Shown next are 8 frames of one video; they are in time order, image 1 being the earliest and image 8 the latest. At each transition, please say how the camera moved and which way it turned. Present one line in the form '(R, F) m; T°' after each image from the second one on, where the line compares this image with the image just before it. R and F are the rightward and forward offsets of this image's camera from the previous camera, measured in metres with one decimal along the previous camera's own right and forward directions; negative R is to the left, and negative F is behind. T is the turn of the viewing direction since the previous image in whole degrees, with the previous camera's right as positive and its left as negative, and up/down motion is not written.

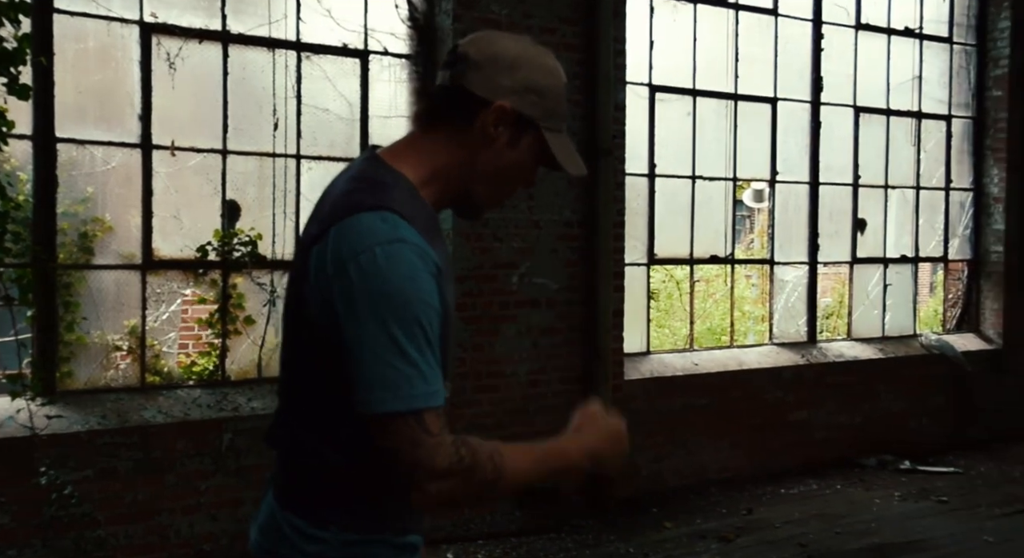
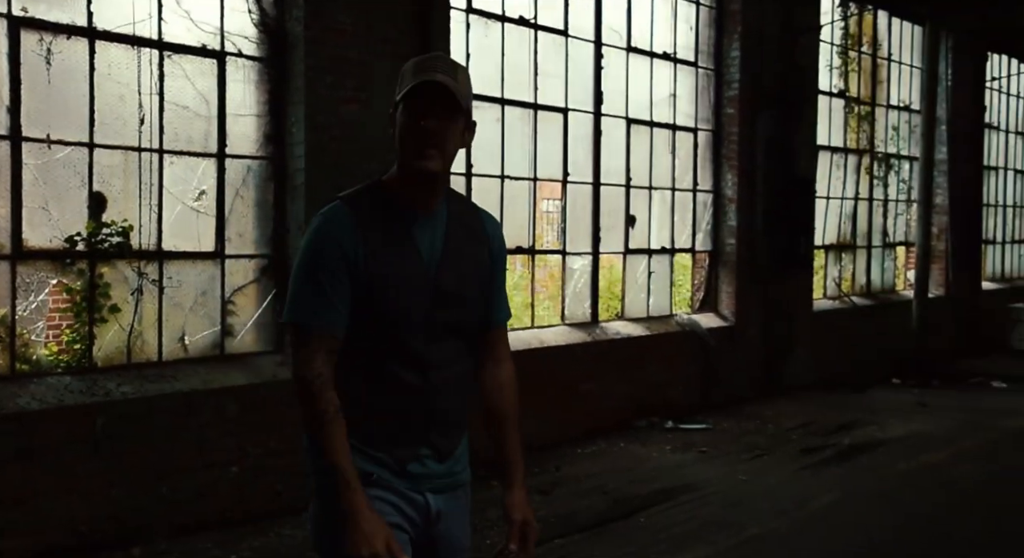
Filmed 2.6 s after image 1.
(-0.7, -0.5) m; +17°
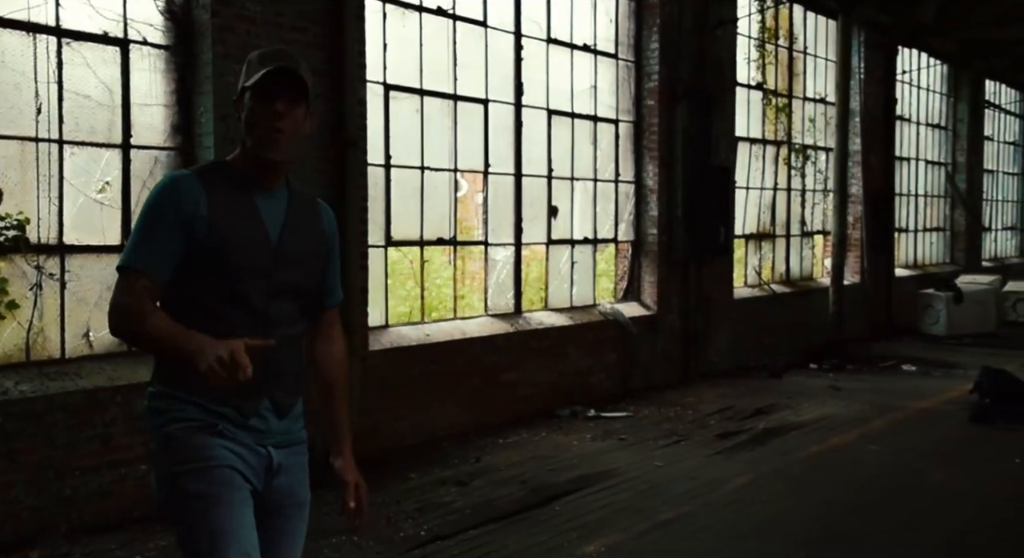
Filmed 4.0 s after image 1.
(+0.1, 0.0) m; +4°
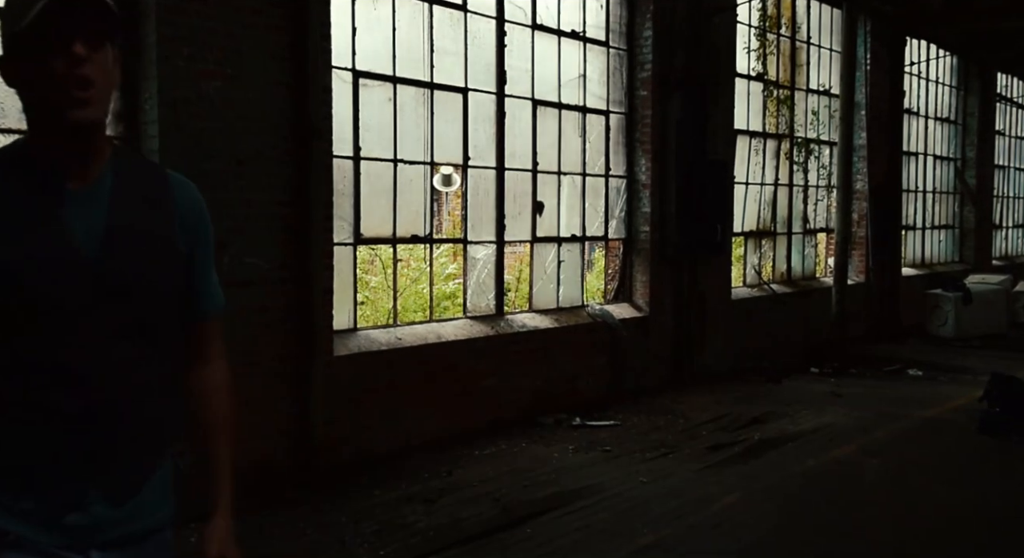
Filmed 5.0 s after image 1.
(+0.2, +0.4) m; 0°
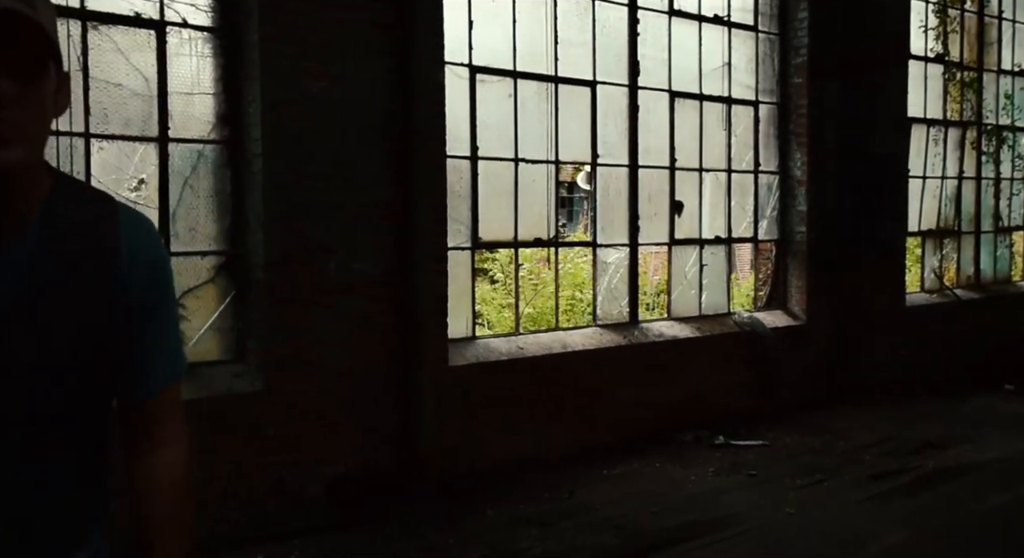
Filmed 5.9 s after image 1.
(+0.3, +0.4) m; -11°
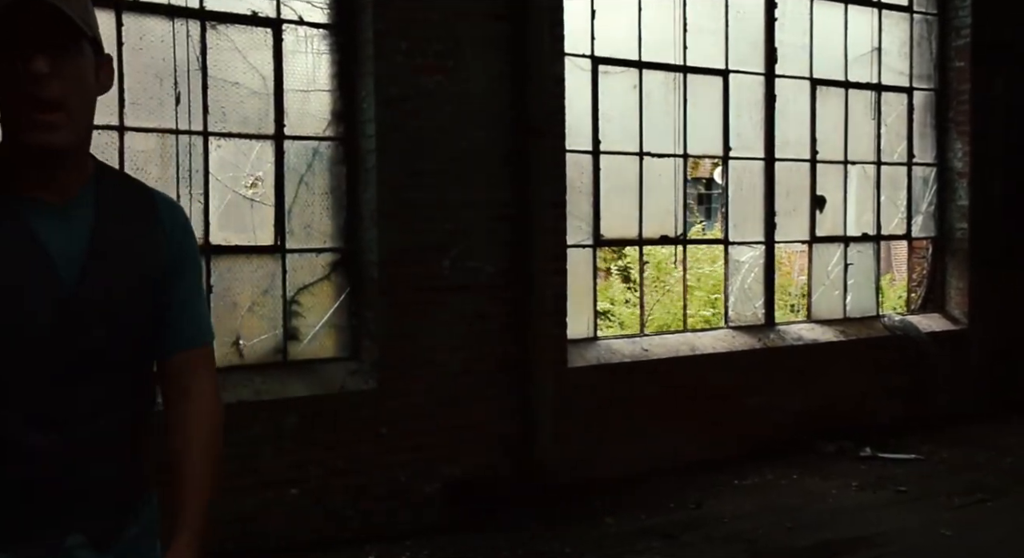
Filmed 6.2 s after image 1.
(+0.1, +0.2) m; -9°
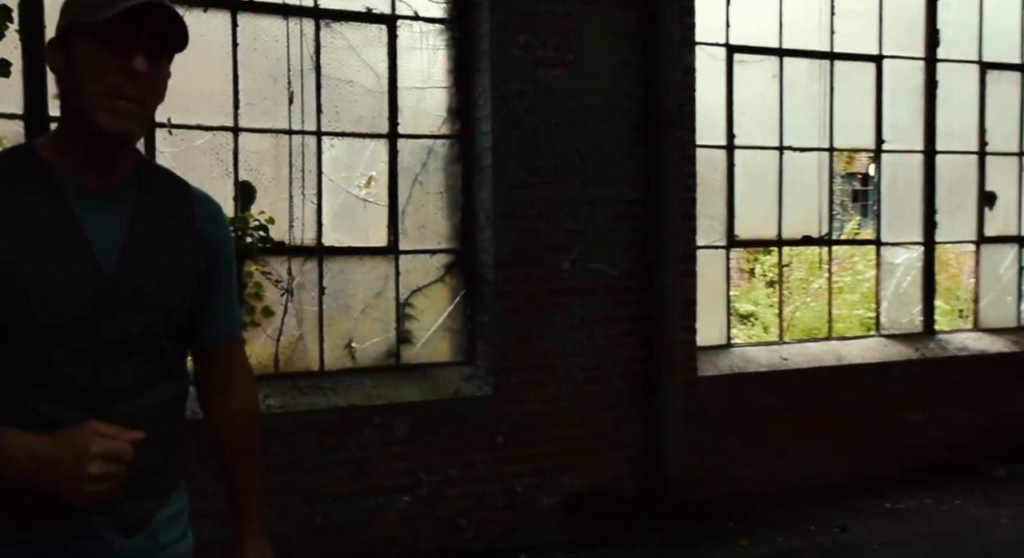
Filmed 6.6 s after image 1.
(+0.1, +0.2) m; -9°
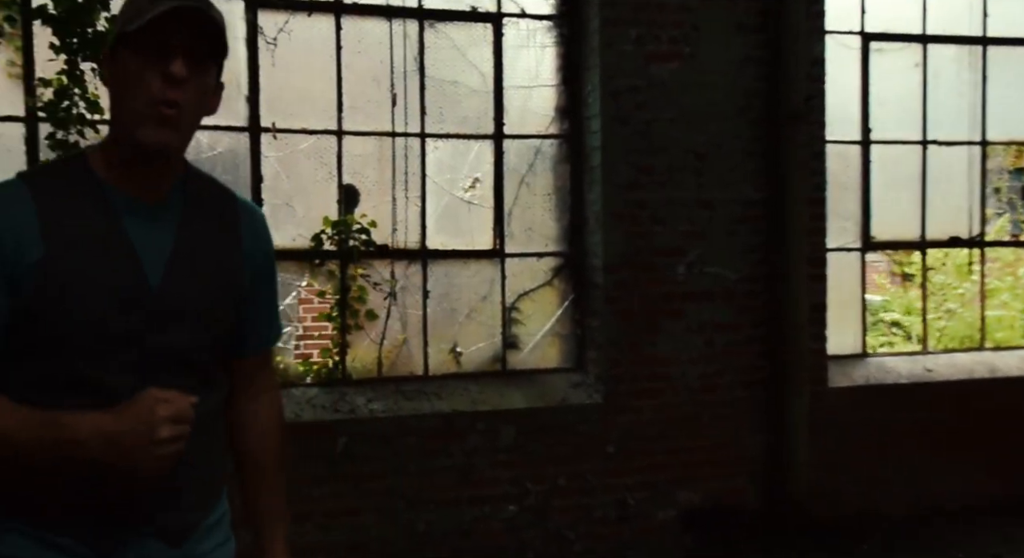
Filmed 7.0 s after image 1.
(+0.1, +0.1) m; -9°
